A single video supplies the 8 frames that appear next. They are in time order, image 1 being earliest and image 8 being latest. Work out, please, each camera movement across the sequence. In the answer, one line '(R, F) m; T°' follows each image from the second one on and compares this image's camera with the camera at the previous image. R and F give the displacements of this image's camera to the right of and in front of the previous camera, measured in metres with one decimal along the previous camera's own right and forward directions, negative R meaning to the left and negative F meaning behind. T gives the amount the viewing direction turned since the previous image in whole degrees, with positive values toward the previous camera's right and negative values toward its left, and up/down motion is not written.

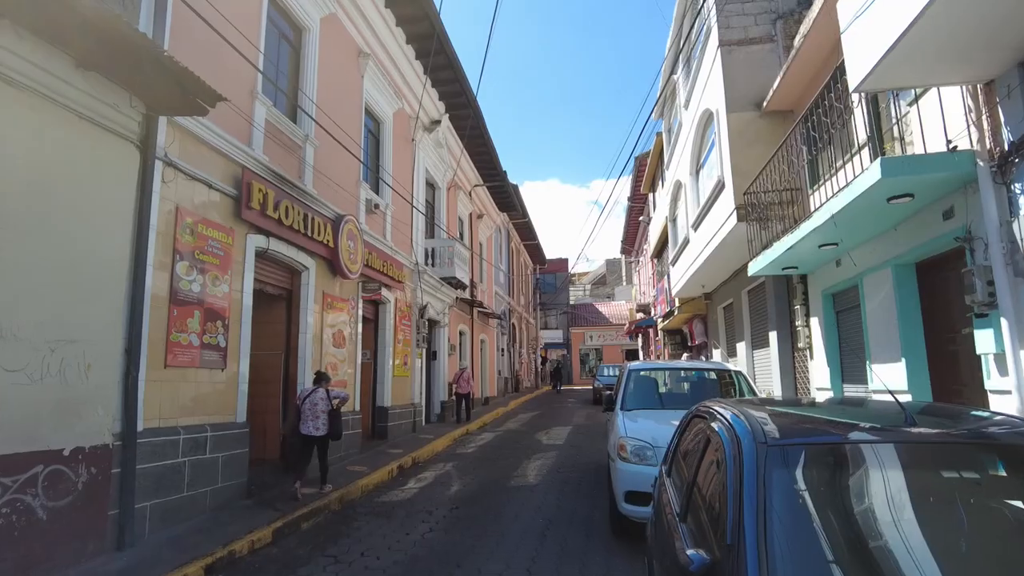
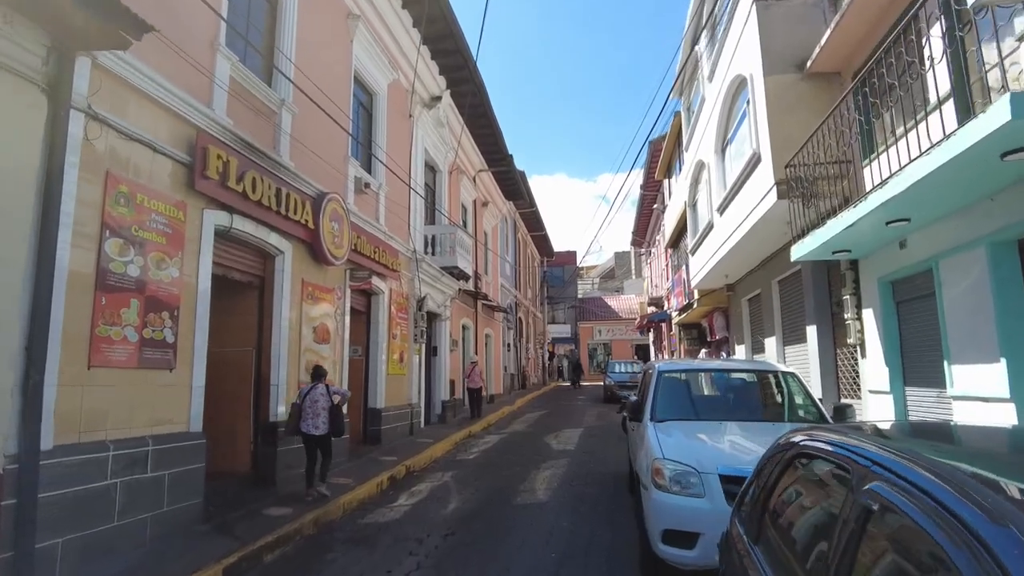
(0.0, +1.2) m; -1°
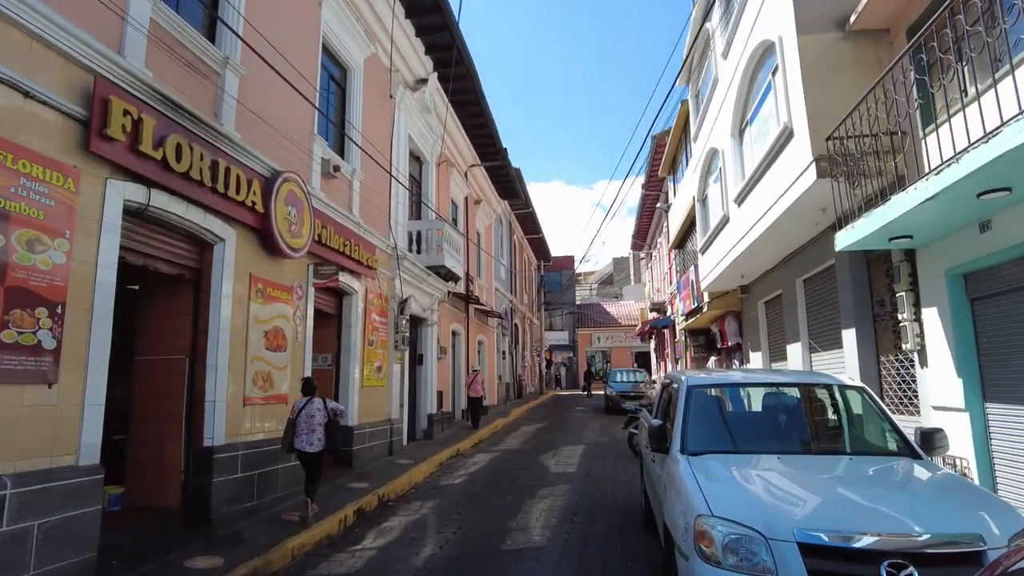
(+0.1, +1.3) m; 0°
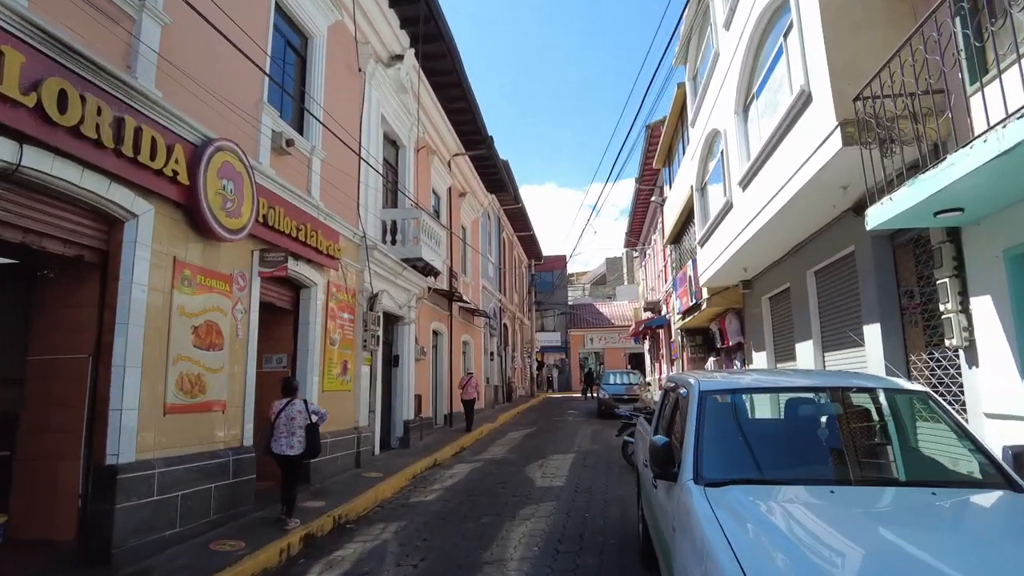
(+0.2, +1.1) m; +1°
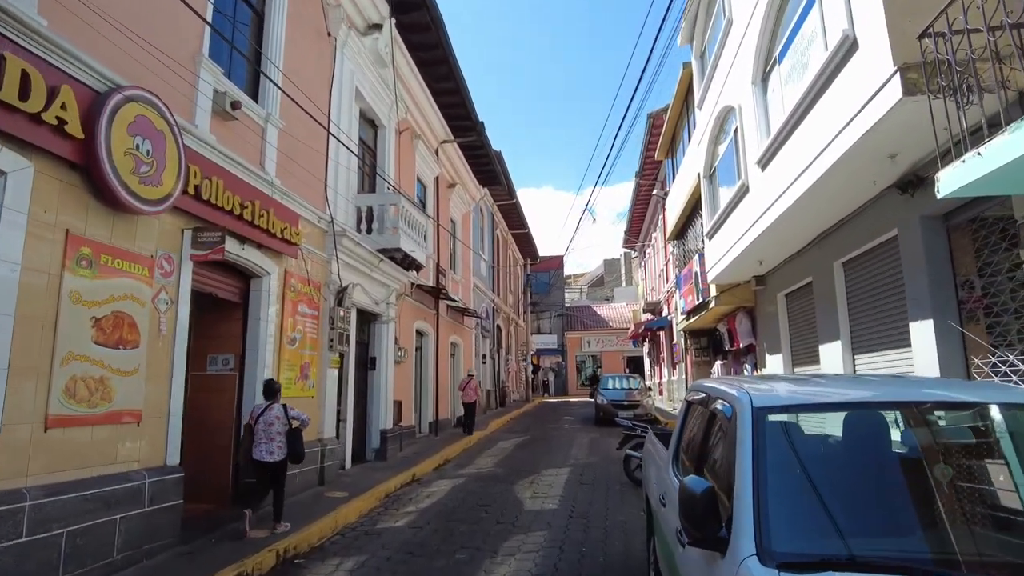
(+0.1, +1.2) m; 0°
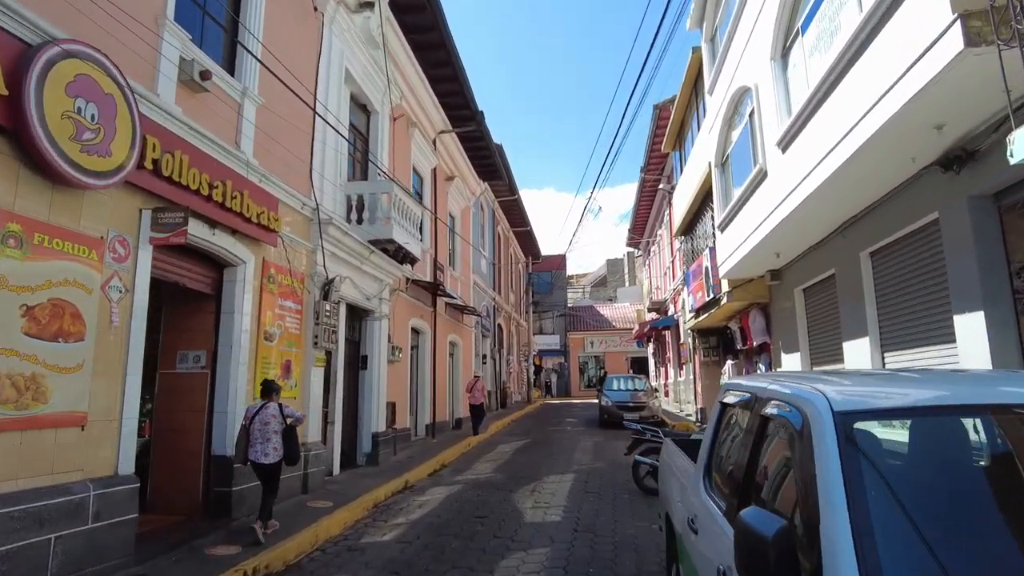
(0.0, +0.7) m; 0°
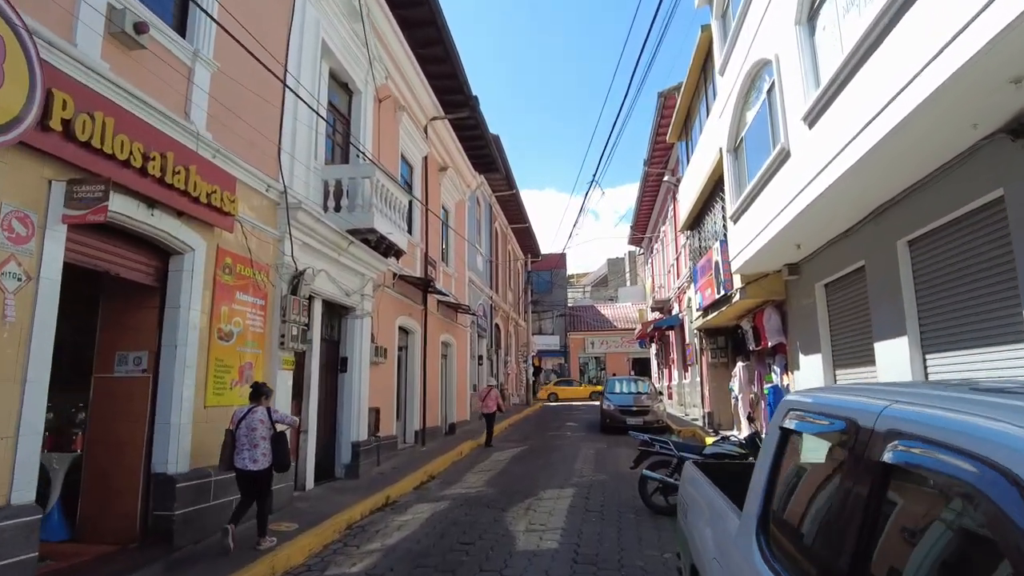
(+0.1, +0.9) m; 0°
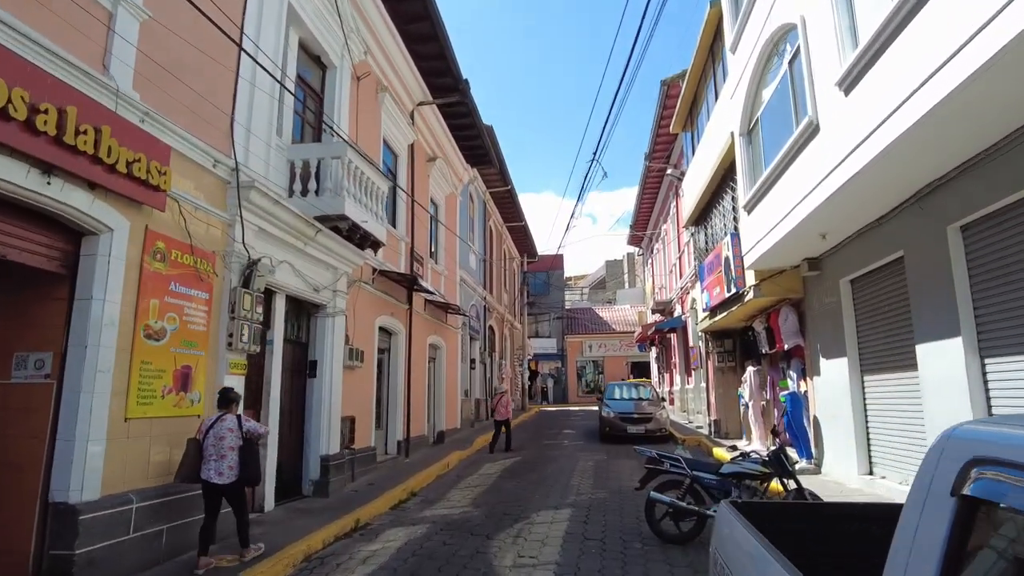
(+0.1, +1.0) m; 0°
